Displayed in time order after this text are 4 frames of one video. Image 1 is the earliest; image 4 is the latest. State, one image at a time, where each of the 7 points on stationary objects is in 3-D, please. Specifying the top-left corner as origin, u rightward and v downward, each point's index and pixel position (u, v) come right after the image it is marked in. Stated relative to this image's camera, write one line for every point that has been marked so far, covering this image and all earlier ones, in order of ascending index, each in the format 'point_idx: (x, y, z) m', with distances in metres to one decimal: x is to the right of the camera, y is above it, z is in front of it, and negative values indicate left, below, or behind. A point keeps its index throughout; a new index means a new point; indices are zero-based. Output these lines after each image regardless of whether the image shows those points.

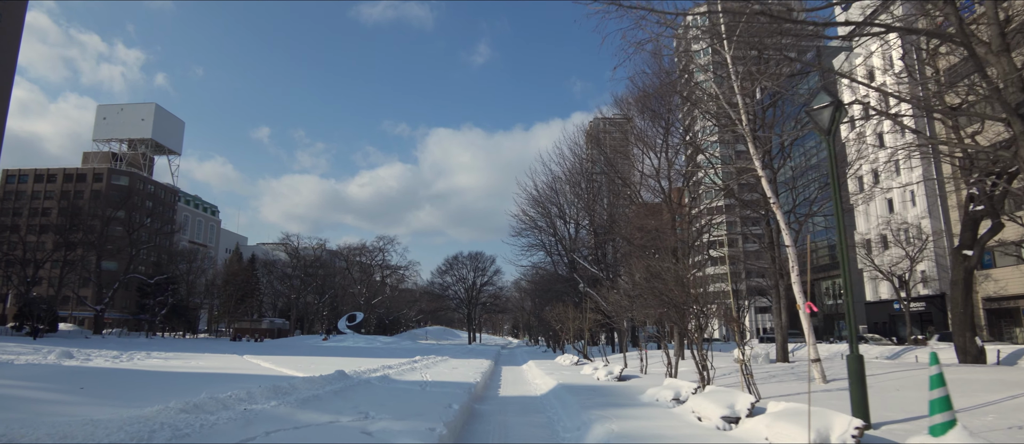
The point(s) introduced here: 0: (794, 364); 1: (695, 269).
0: (+6.5, -3.3, +13.7) m
1: (+5.2, -1.3, +17.1) m
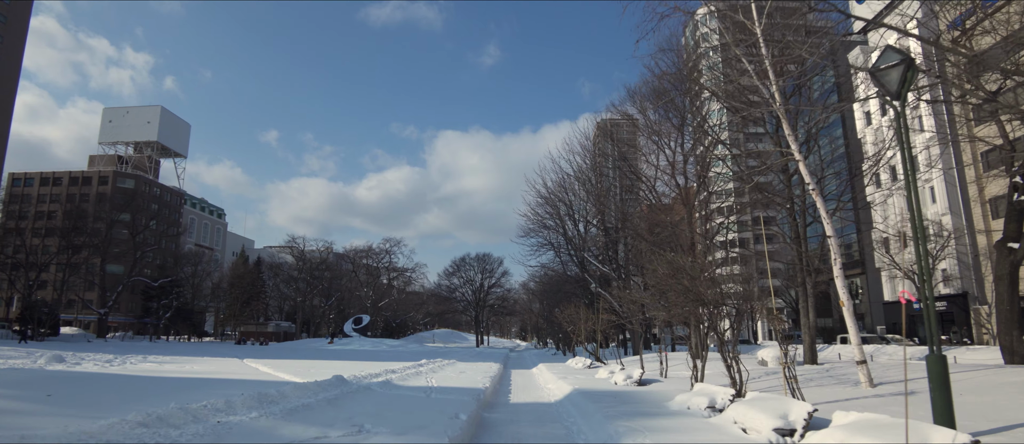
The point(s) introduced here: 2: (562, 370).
0: (+6.8, -3.1, +12.8) m
1: (+5.5, -1.1, +16.1) m
2: (+1.5, -4.5, +17.9) m
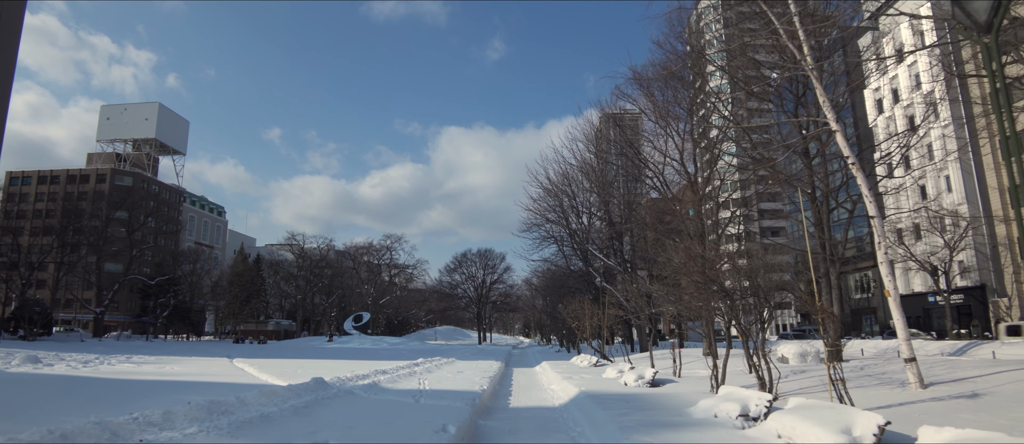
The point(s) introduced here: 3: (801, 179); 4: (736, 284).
0: (+6.8, -2.8, +11.7) m
1: (+5.5, -0.8, +15.1) m
2: (+1.6, -4.2, +16.8) m
3: (+7.8, +1.2, +15.9) m
4: (+4.9, -1.4, +13.1) m
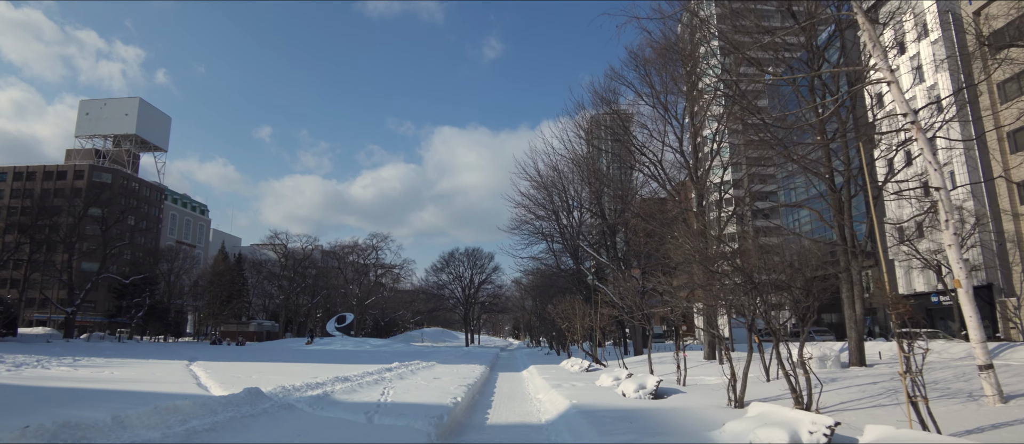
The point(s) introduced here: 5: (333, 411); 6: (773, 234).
0: (+6.5, -2.6, +10.2) m
1: (+5.1, -0.6, +13.6) m
2: (+1.2, -4.0, +15.3) m
3: (+7.5, +1.4, +14.4) m
4: (+4.6, -1.1, +11.6) m
5: (-2.3, -2.4, +7.5) m
6: (+7.0, -0.4, +15.8) m
